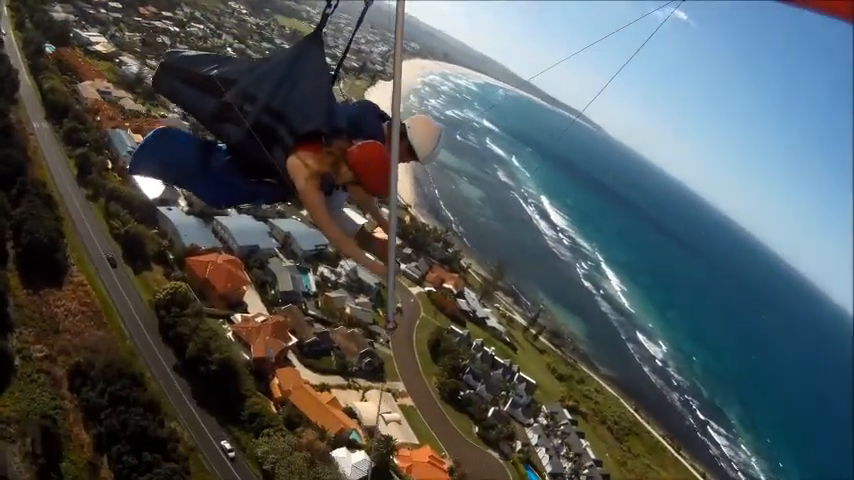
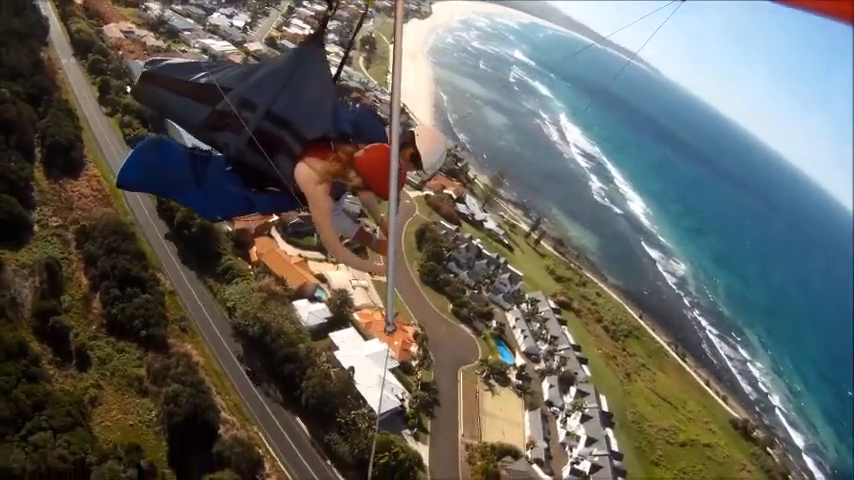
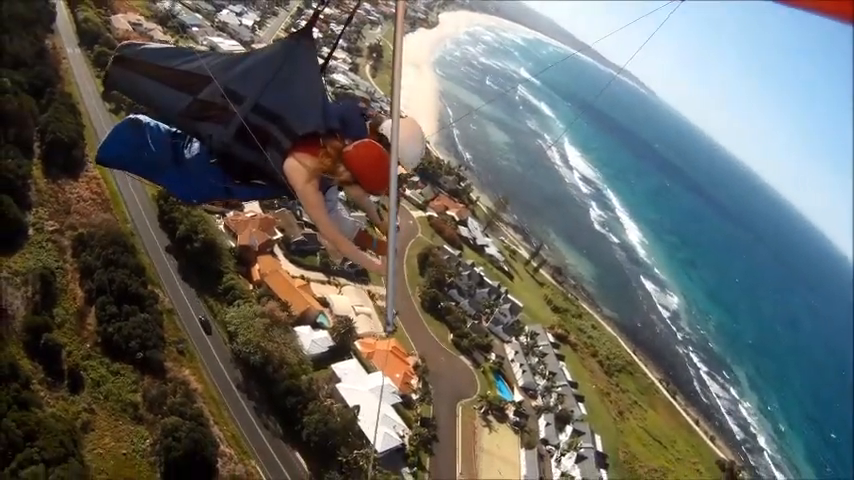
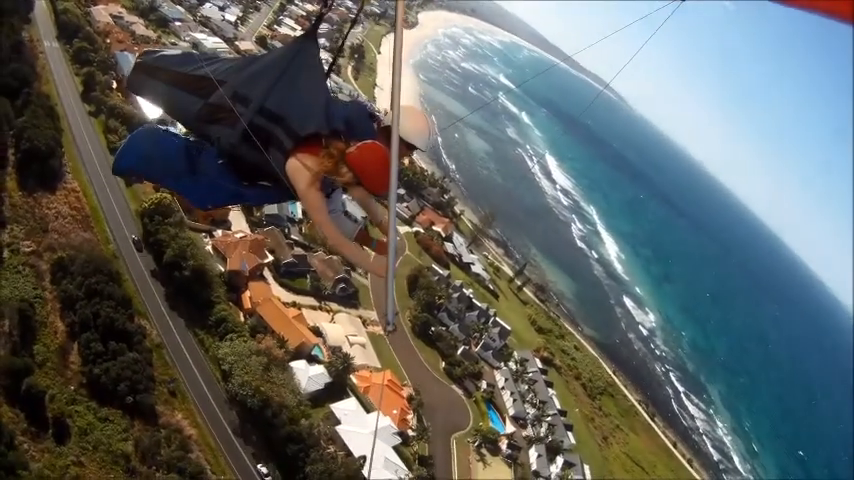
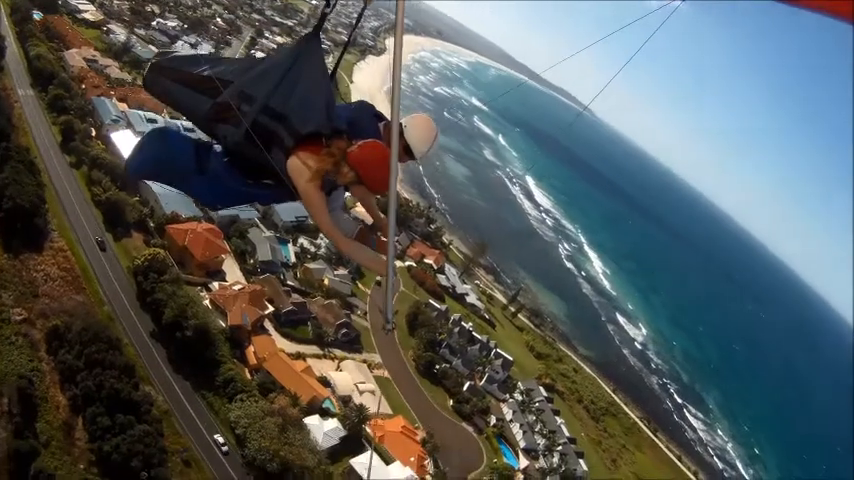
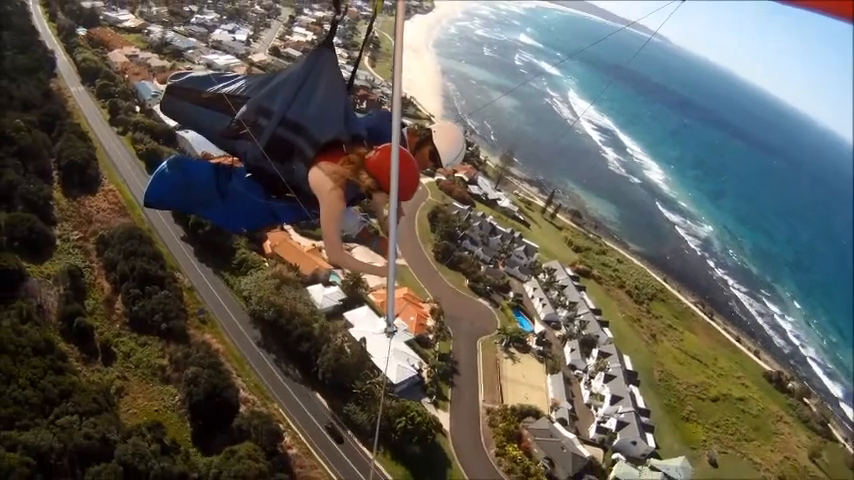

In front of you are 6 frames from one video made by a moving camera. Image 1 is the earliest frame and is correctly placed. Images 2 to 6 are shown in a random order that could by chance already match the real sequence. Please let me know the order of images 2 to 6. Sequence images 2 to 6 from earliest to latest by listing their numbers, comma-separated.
5, 4, 3, 2, 6
